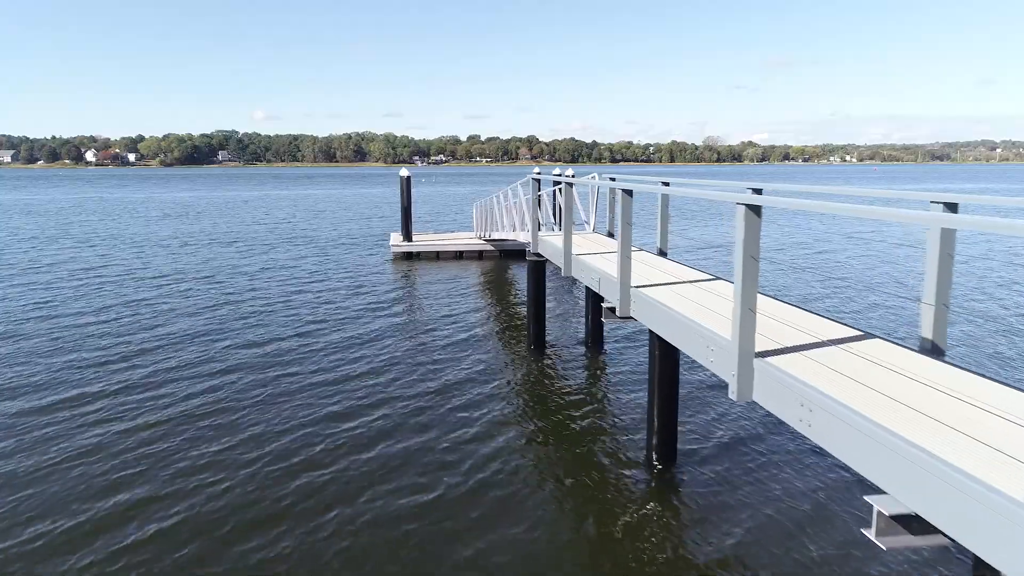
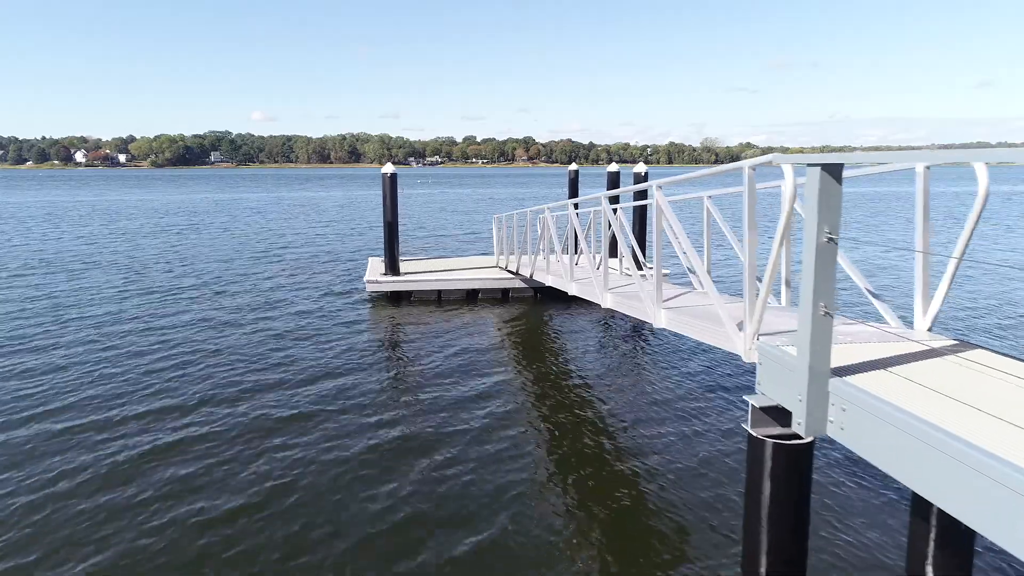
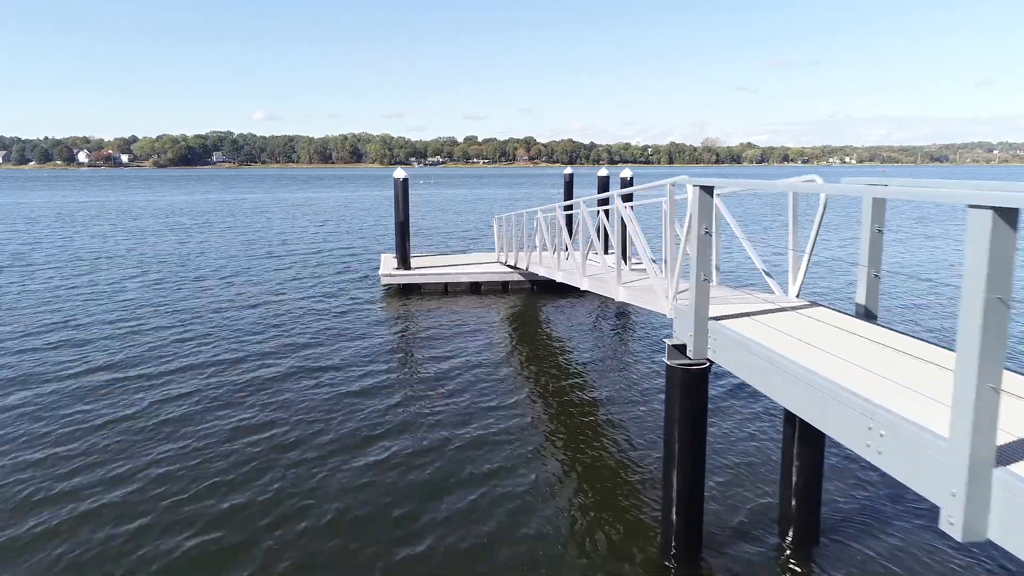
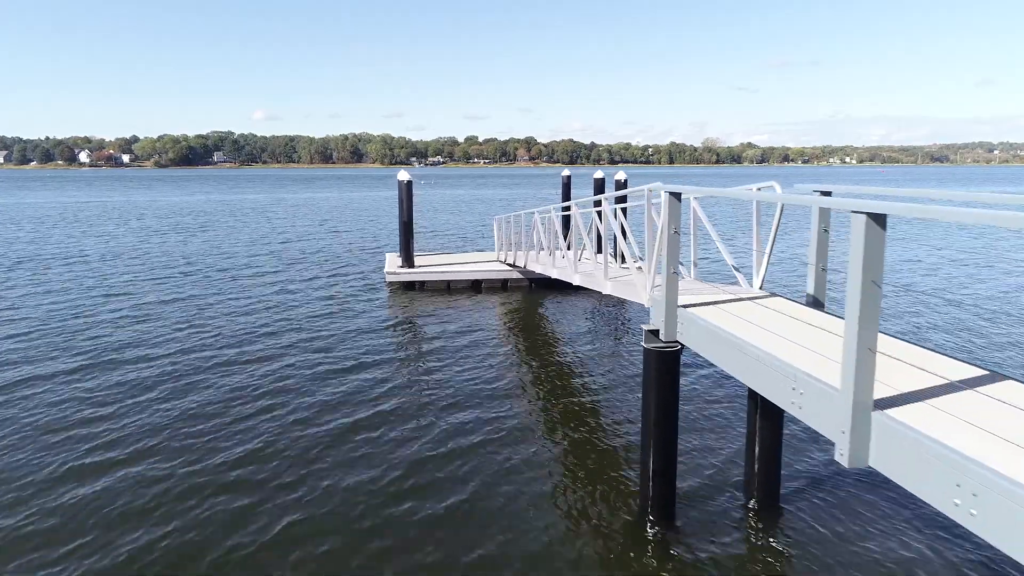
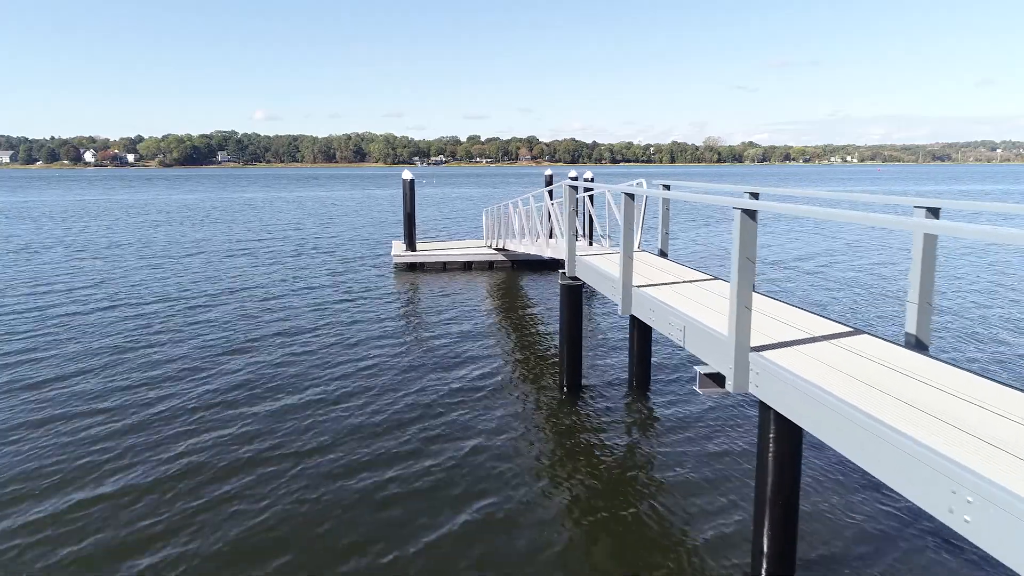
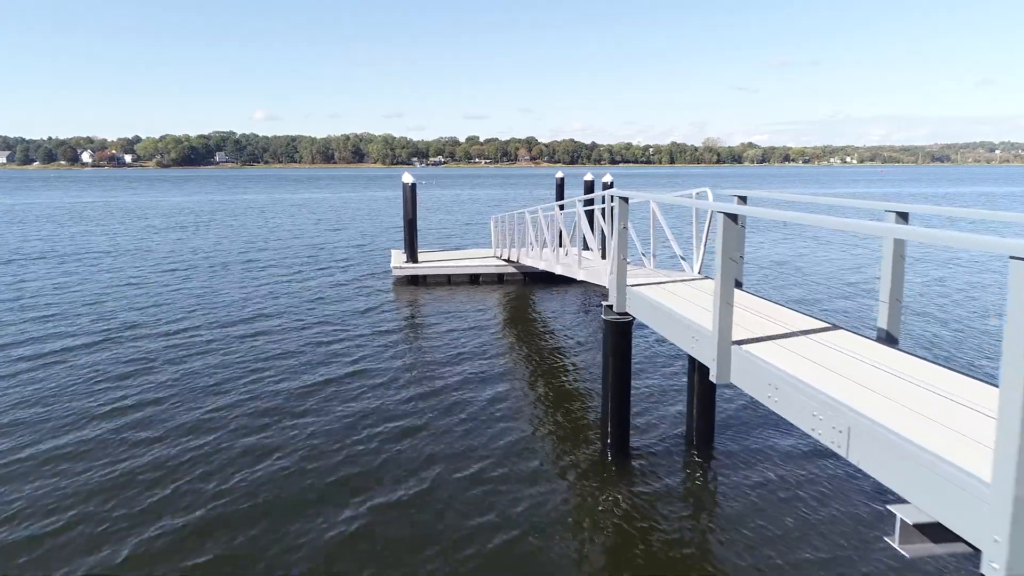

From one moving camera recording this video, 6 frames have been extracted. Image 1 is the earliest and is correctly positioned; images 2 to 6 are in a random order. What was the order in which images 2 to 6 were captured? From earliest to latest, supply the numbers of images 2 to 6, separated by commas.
5, 6, 4, 3, 2
